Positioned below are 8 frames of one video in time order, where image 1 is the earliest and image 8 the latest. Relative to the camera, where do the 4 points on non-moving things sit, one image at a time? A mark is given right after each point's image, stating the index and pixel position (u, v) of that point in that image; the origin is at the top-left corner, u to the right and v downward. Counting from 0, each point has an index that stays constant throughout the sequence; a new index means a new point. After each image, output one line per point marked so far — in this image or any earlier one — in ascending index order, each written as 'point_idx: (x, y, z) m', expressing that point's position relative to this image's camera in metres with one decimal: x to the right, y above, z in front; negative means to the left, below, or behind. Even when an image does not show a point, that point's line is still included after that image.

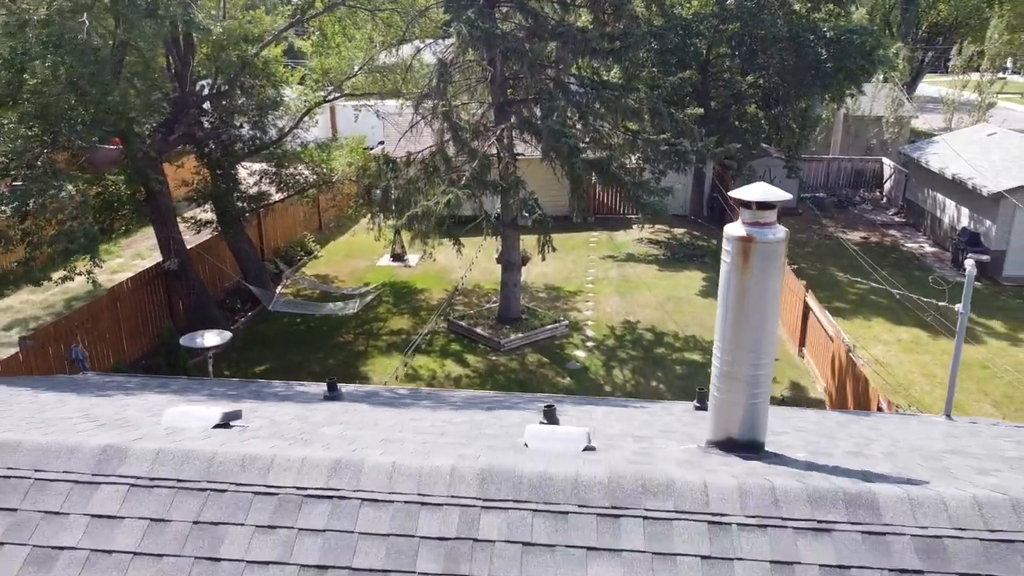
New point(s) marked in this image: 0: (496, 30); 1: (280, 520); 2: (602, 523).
0: (-0.3, +4.7, +14.4) m
1: (-0.9, -0.9, +3.1) m
2: (+0.3, -0.9, +3.0) m
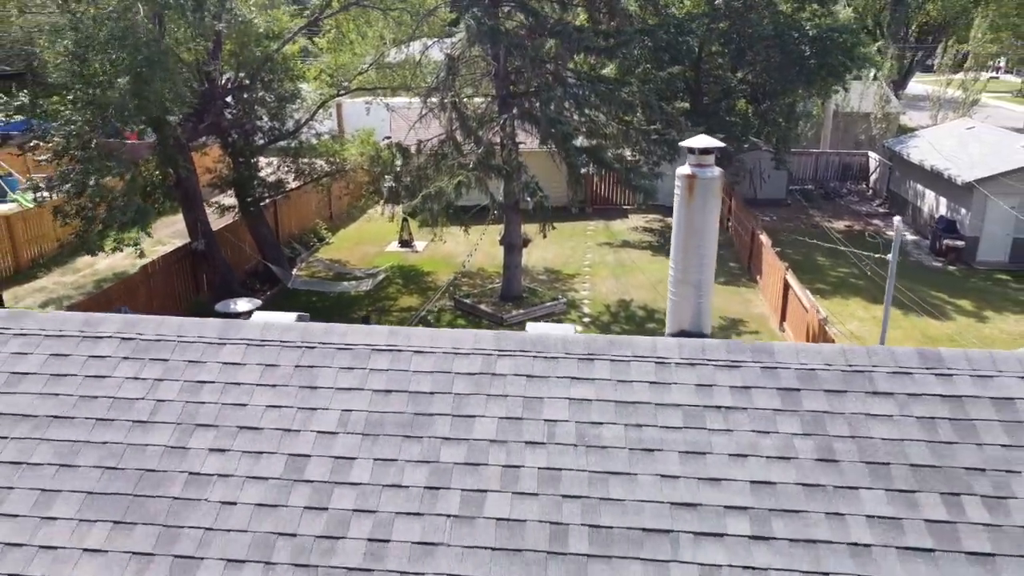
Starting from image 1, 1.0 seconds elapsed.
0: (-0.3, +5.2, +15.7) m
1: (-0.9, -0.4, +4.4) m
2: (+0.4, -0.4, +4.3) m
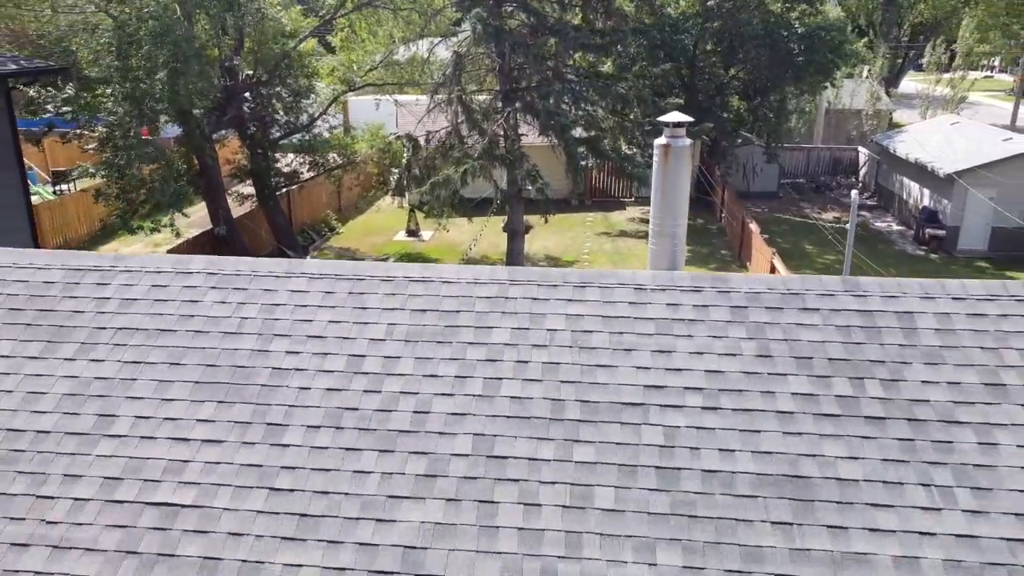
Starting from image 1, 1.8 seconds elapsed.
0: (-0.2, +5.6, +16.8) m
1: (-0.8, 0.0, +5.5) m
2: (+0.4, 0.0, +5.4) m
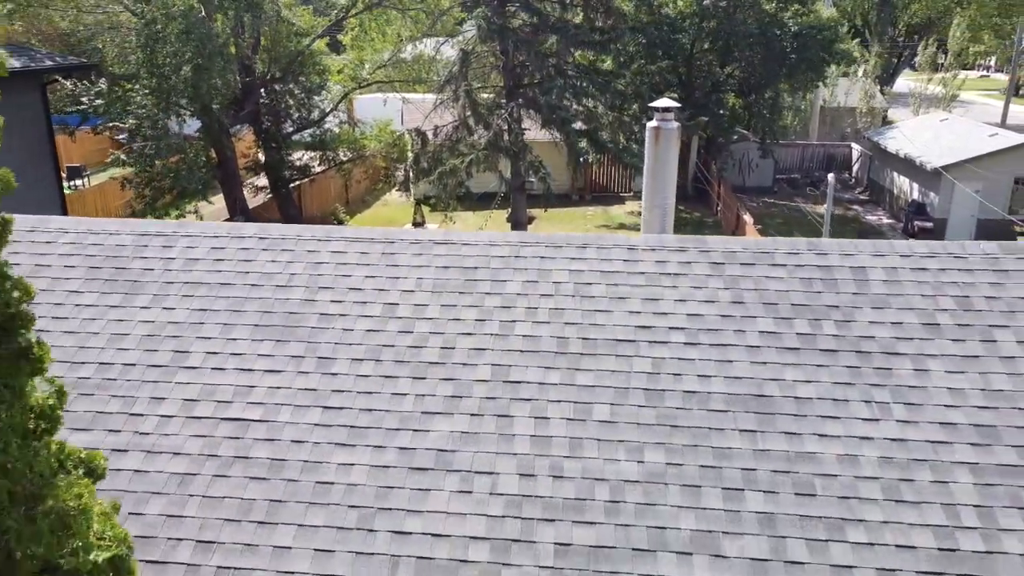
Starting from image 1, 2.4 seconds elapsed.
0: (-0.1, +5.9, +17.7) m
1: (-0.7, +0.3, +6.3) m
2: (+0.5, +0.3, +6.2) m
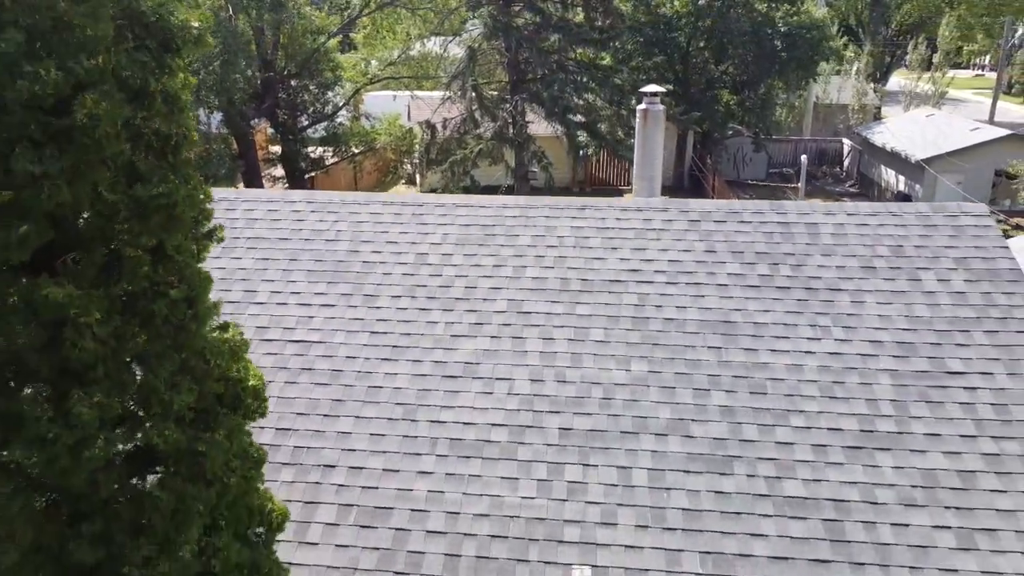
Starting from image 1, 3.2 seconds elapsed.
0: (0.0, +6.3, +18.9) m
1: (-0.6, +0.7, +7.5) m
2: (+0.6, +0.7, +7.4) m
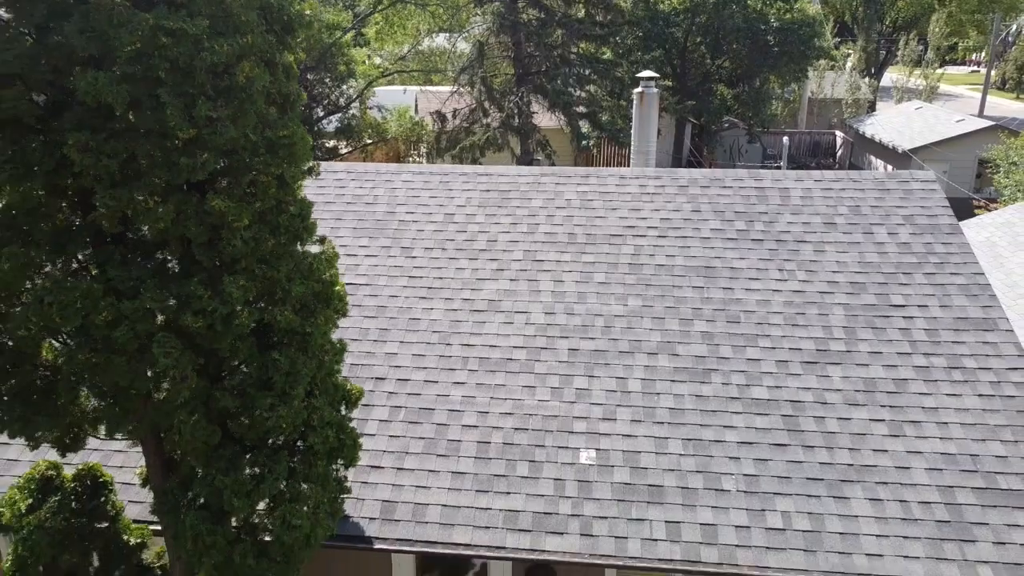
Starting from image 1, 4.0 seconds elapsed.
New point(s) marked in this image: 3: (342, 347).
0: (+0.2, +6.8, +20.0) m
1: (-0.5, +1.2, +8.7) m
2: (+0.8, +1.2, +8.6) m
3: (-1.1, -0.4, +5.0) m
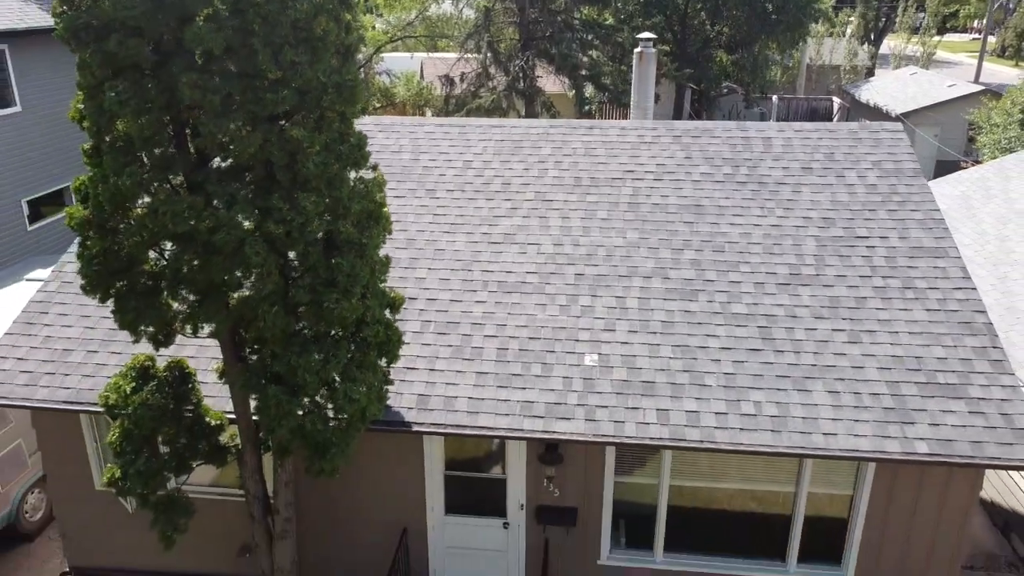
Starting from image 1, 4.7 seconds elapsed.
0: (+0.3, +7.9, +20.8) m
1: (-0.3, +1.9, +9.6) m
2: (+0.9, +1.9, +9.5) m
3: (-0.9, +0.2, +6.0) m
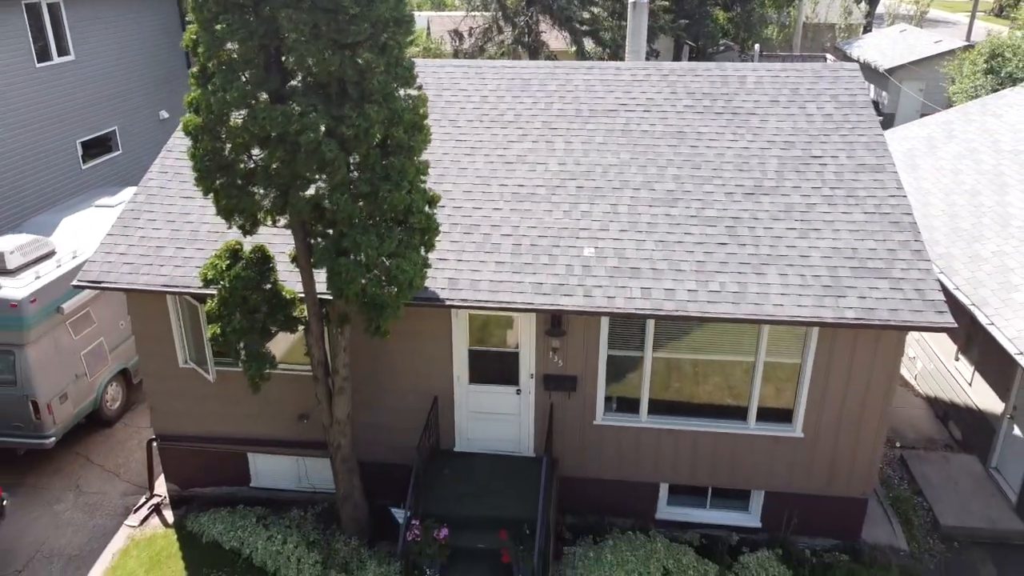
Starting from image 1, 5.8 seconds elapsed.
0: (+0.5, +9.5, +22.0) m
1: (-0.2, +3.0, +11.1) m
2: (+1.0, +3.0, +11.0) m
3: (-0.8, +1.2, +7.6) m
